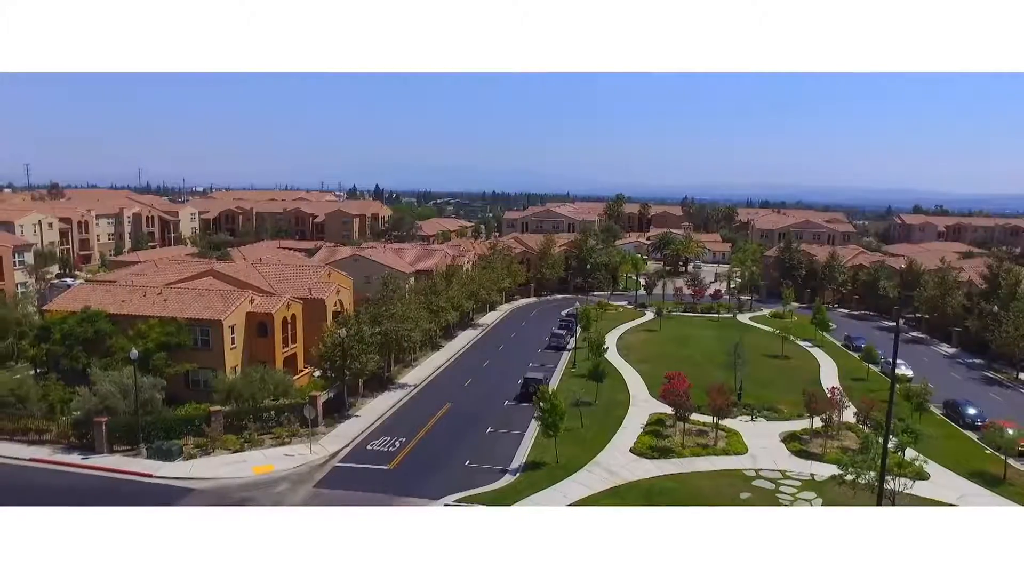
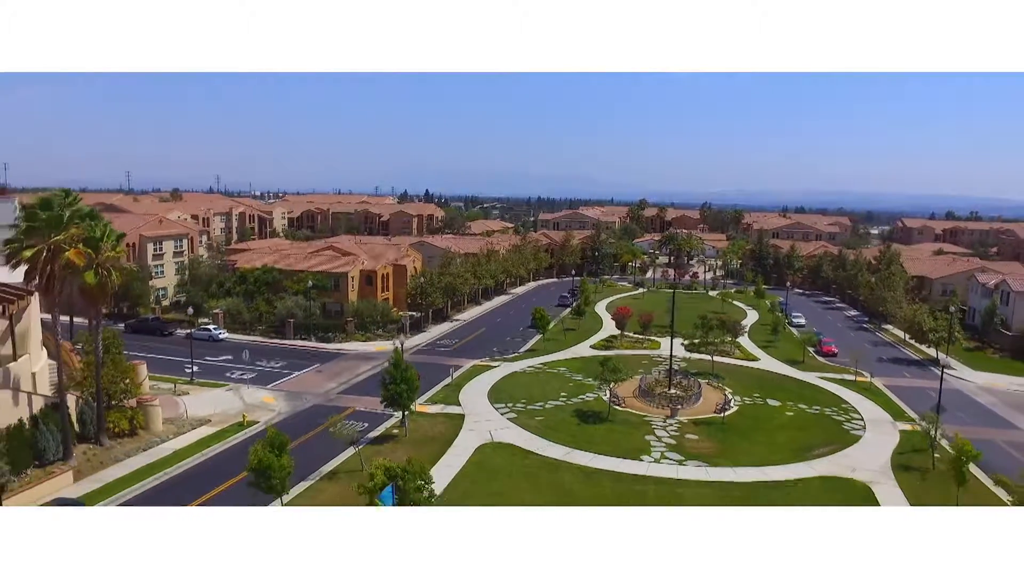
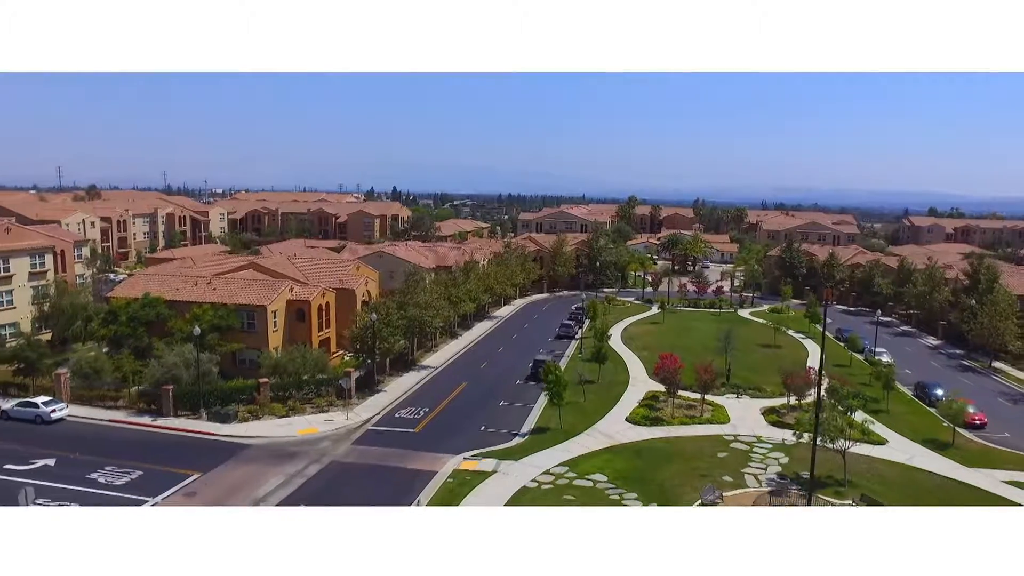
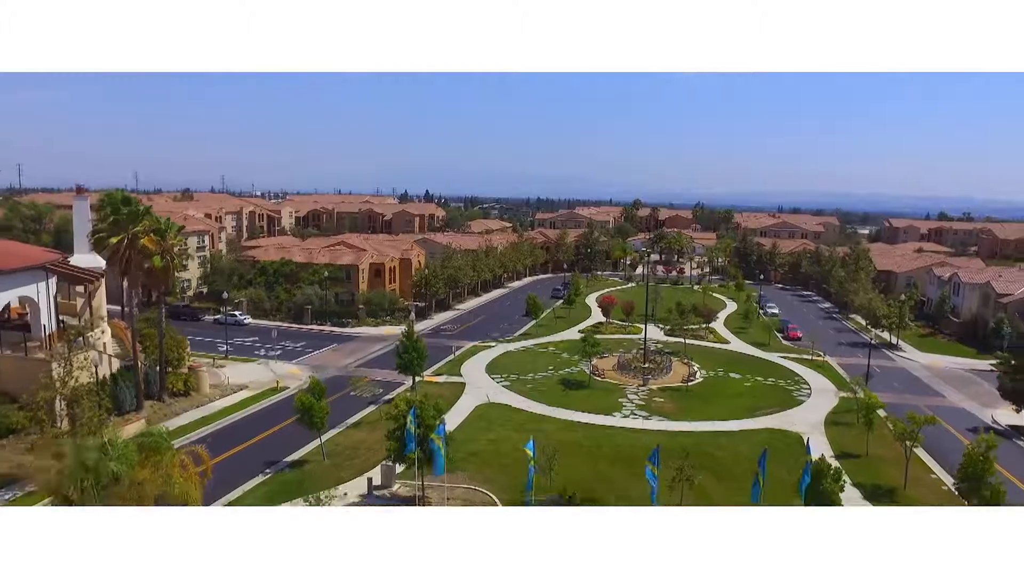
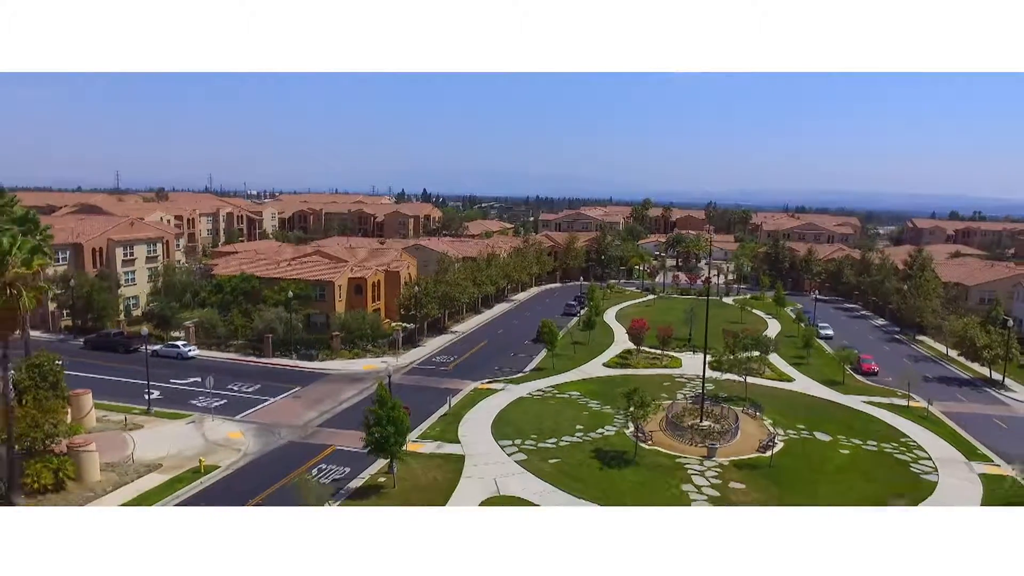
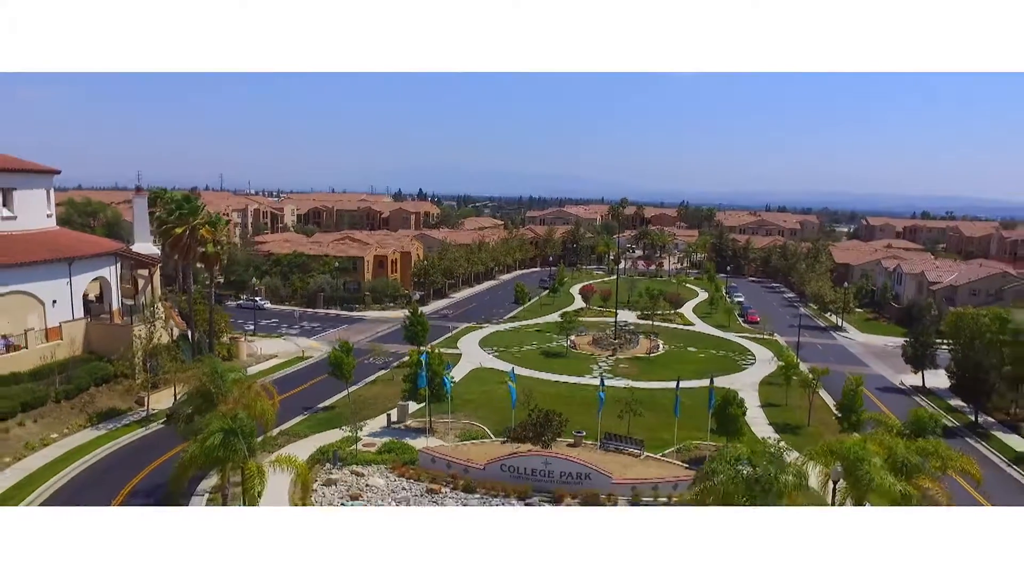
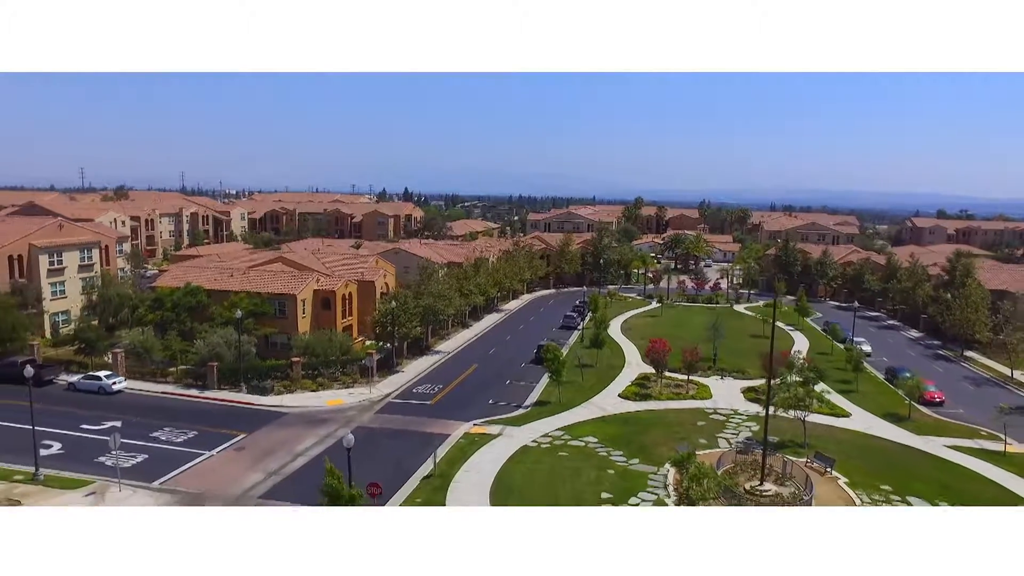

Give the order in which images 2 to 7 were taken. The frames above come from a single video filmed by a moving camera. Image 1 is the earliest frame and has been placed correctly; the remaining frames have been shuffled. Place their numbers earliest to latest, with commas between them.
3, 7, 5, 2, 4, 6
